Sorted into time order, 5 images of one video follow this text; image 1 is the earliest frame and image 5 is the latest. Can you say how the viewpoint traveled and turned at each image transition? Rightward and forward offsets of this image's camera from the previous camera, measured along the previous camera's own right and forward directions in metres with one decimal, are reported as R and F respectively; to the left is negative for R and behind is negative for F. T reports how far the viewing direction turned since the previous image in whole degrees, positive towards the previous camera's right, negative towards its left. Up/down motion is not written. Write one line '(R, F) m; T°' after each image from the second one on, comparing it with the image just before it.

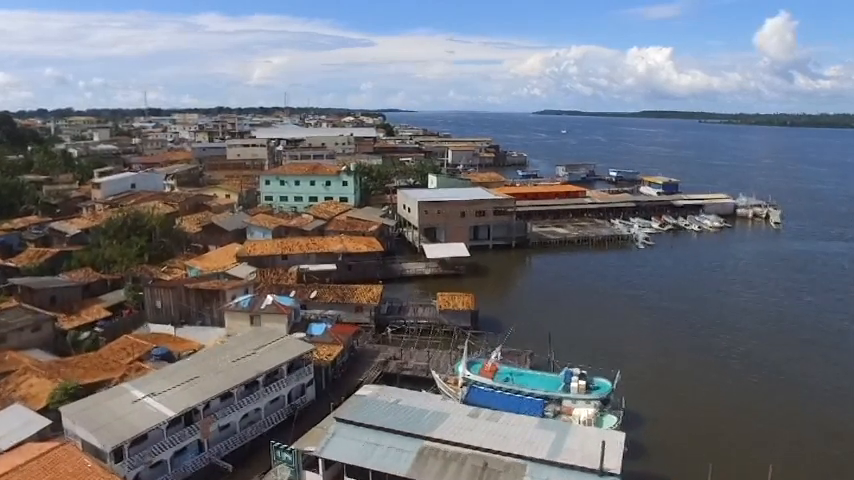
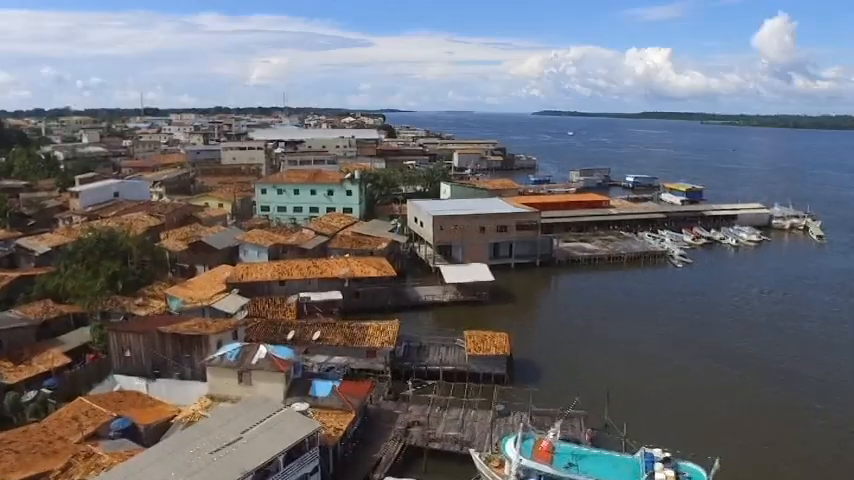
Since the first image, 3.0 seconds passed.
(-0.8, +4.0) m; 0°
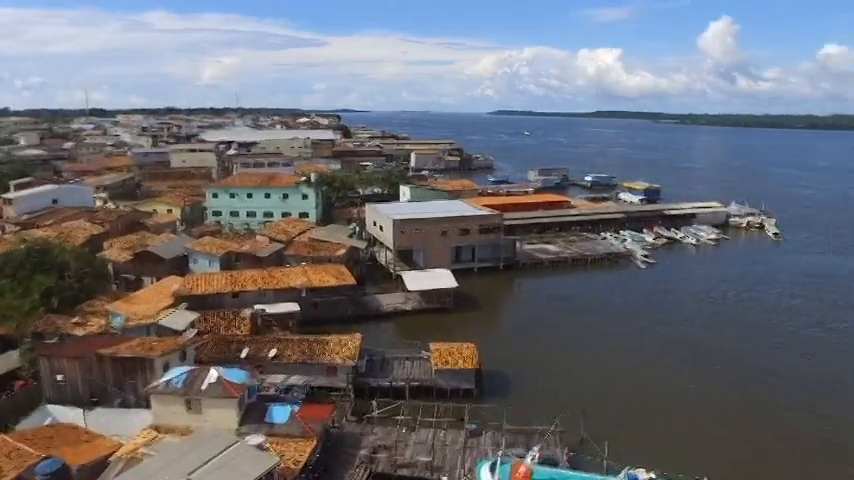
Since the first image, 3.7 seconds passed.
(-0.2, +1.1) m; +4°
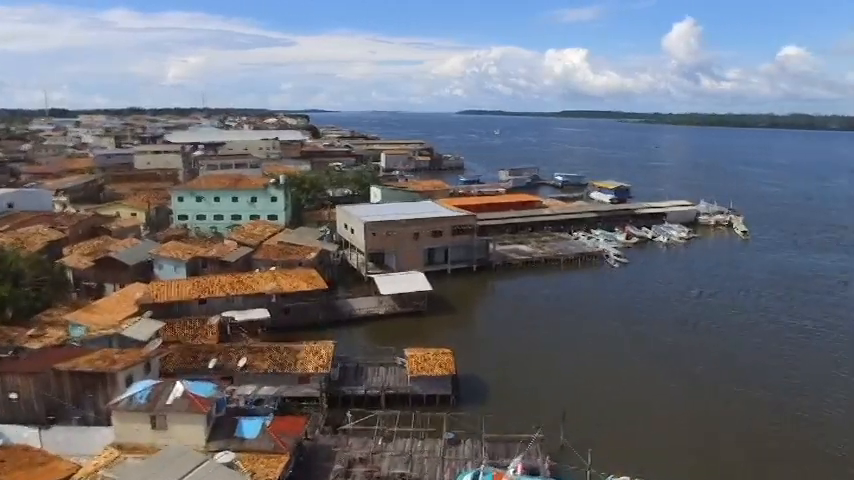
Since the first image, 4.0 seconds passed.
(-0.1, +0.5) m; +3°
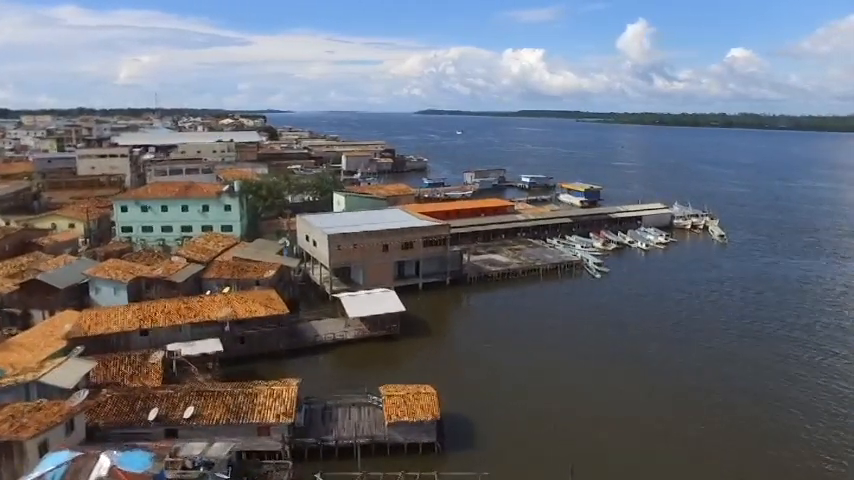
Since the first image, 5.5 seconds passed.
(-0.4, +2.5) m; +3°
